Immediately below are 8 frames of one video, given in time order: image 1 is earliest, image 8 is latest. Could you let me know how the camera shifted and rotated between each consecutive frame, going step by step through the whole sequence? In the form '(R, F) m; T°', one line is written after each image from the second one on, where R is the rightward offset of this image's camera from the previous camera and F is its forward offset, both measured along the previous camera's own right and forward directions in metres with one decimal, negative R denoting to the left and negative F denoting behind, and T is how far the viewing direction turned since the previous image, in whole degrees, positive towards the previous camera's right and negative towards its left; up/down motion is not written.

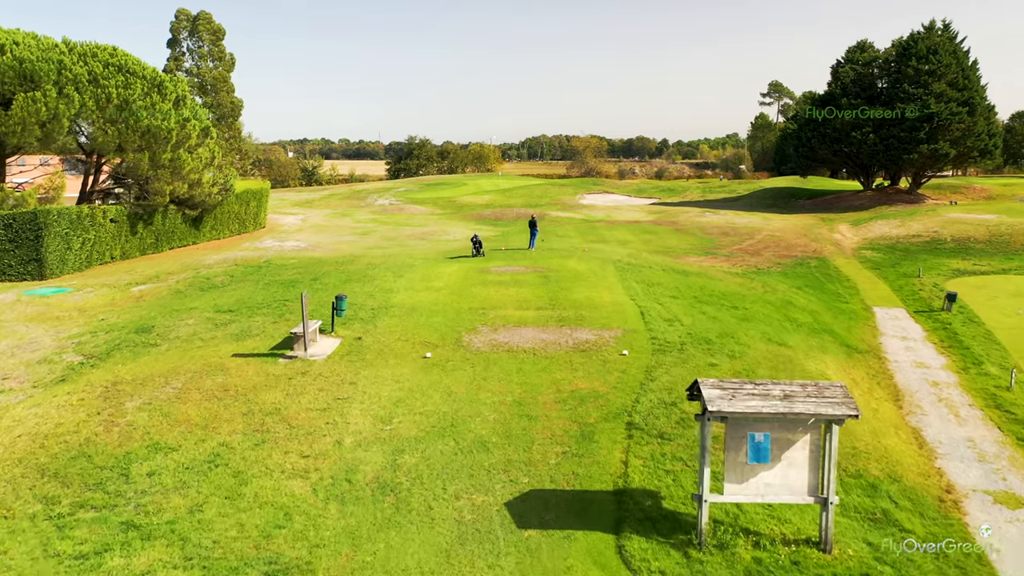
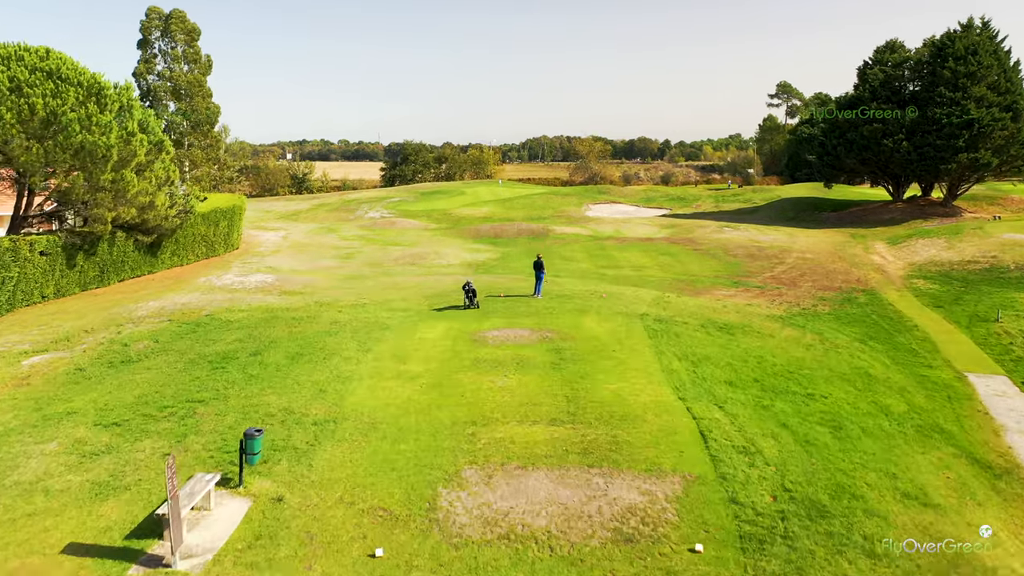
(0.0, +3.9) m; 0°
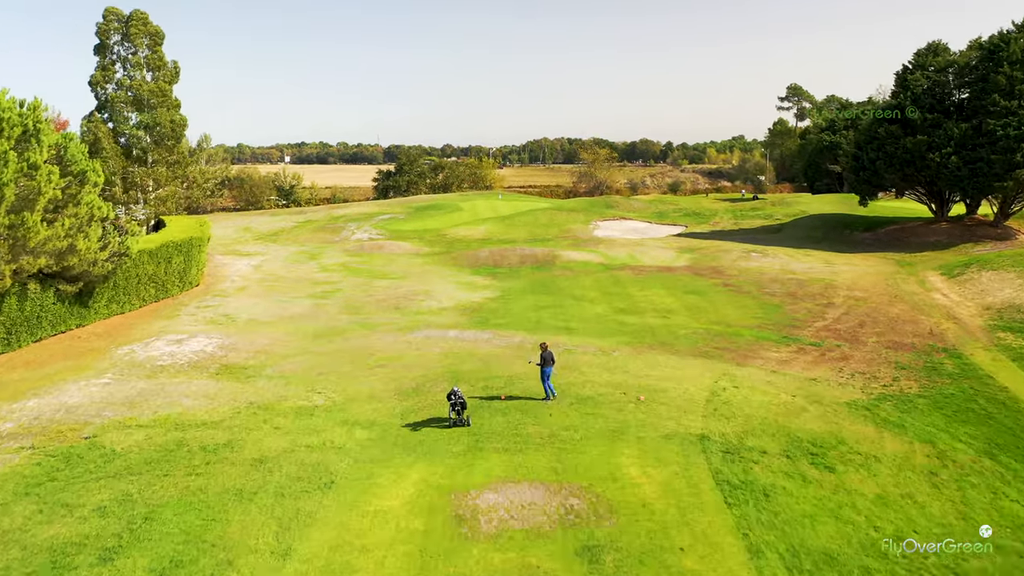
(-0.1, +4.7) m; 0°
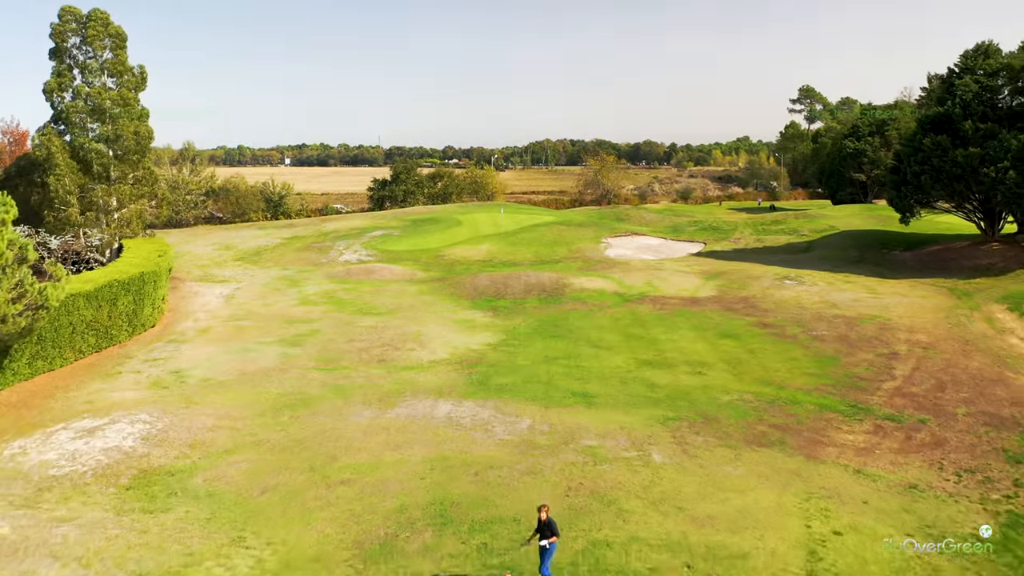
(-0.1, +4.2) m; 0°
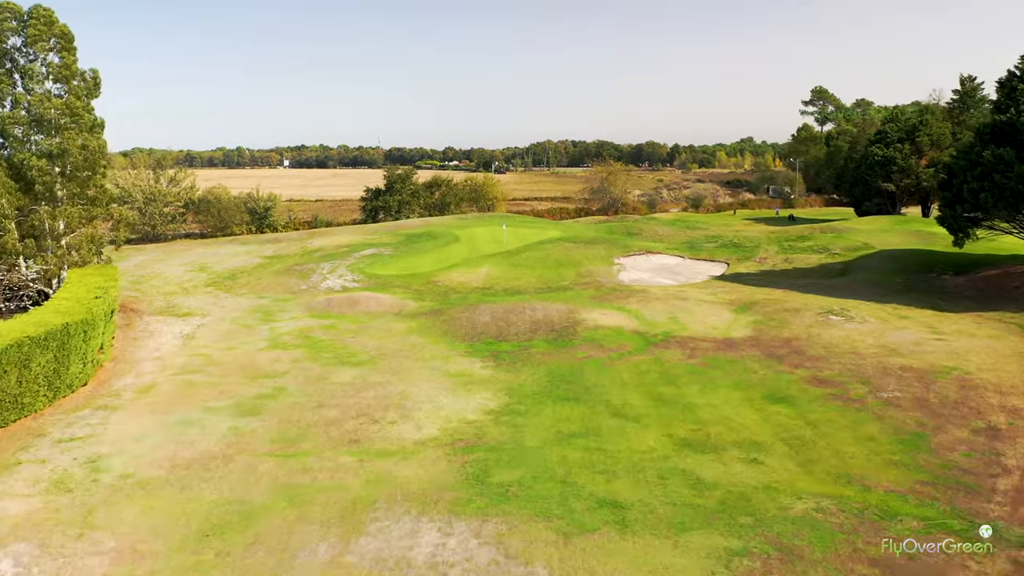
(-0.1, +4.6) m; 0°
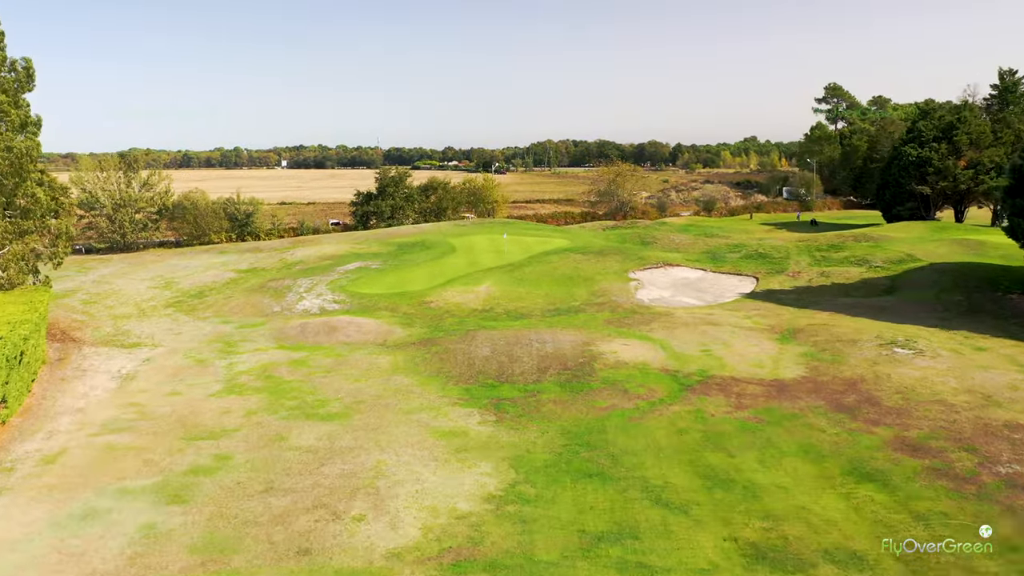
(-0.1, +4.9) m; 0°
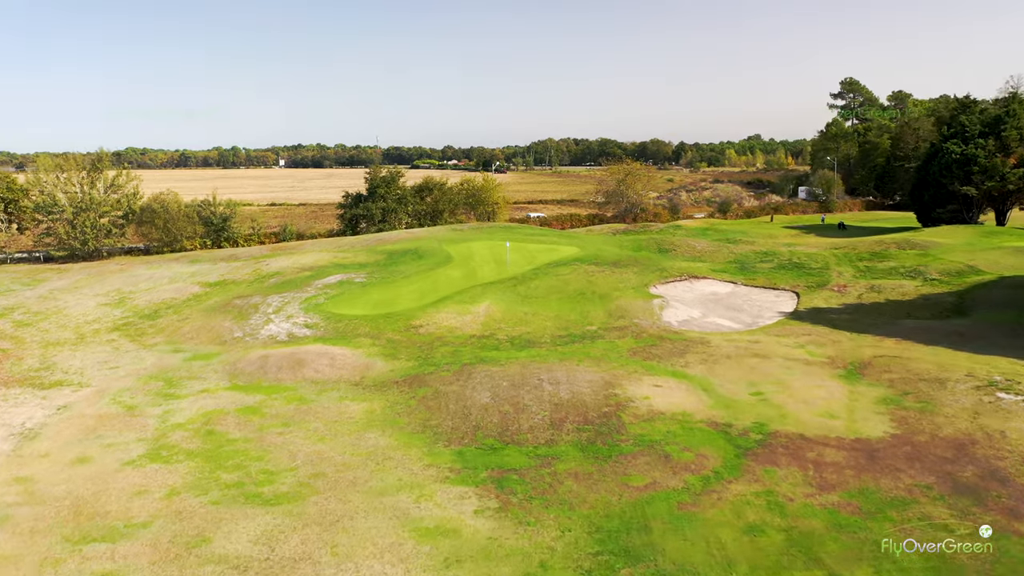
(-0.2, +5.2) m; 0°
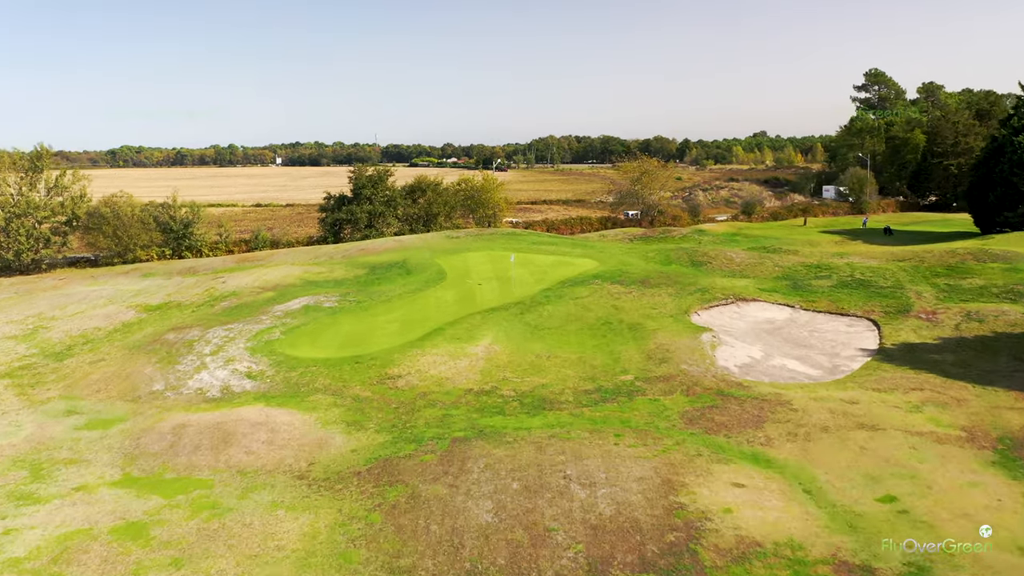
(-0.3, +7.0) m; 0°
